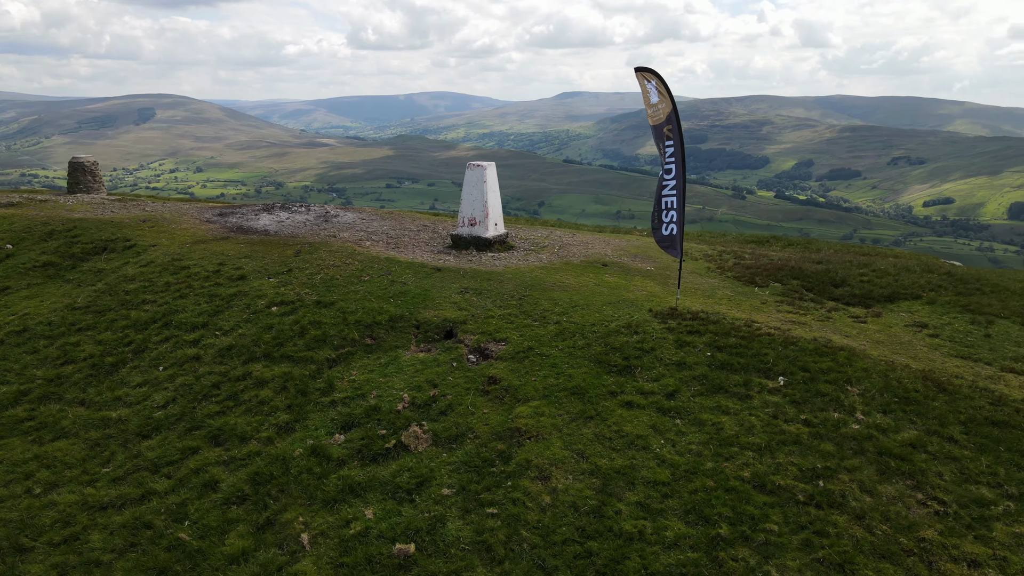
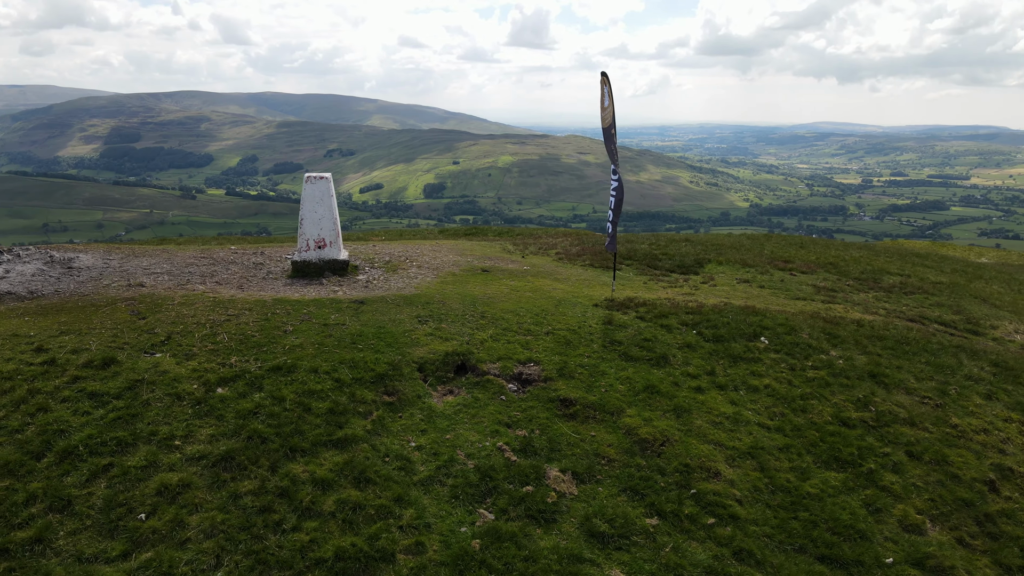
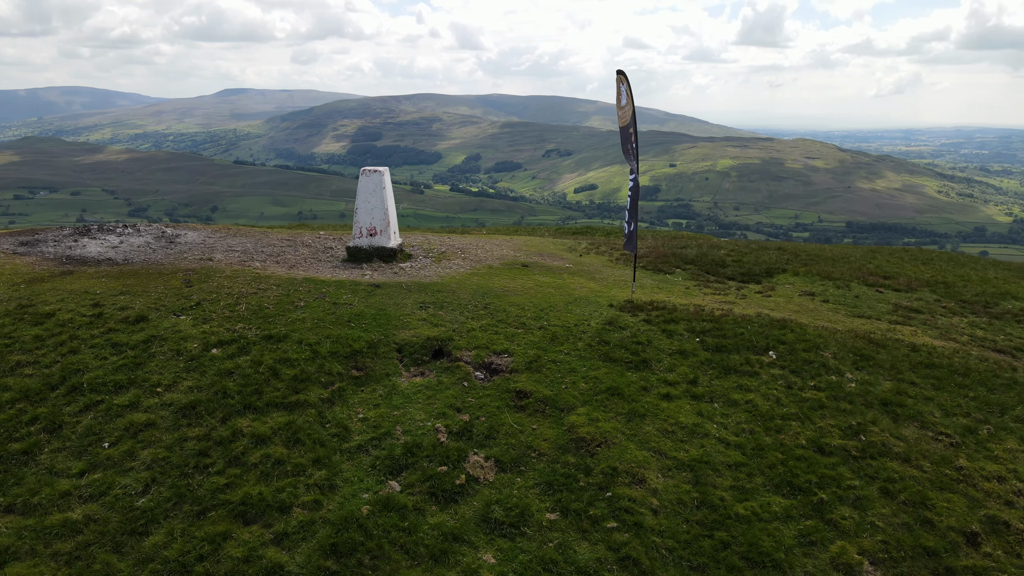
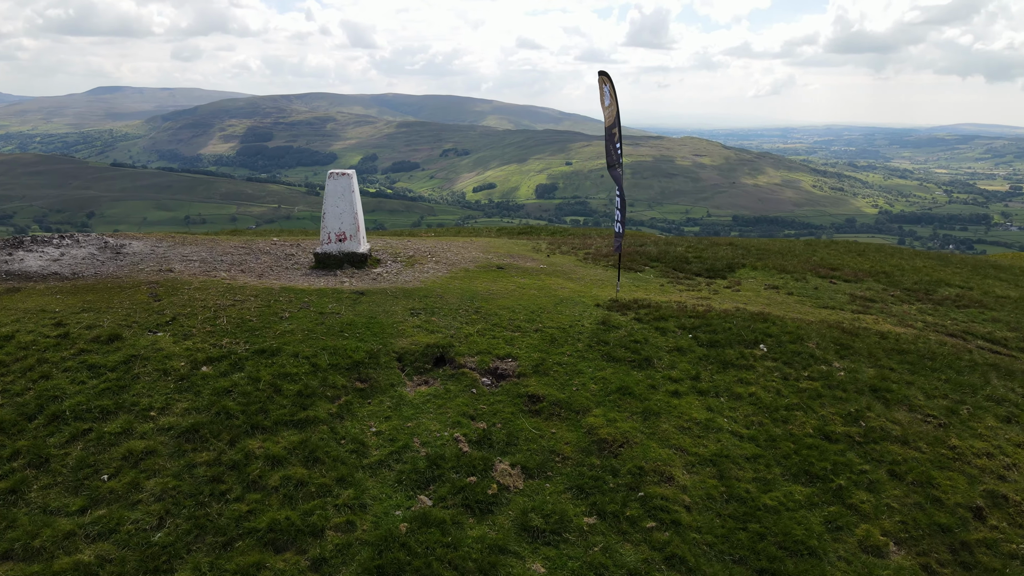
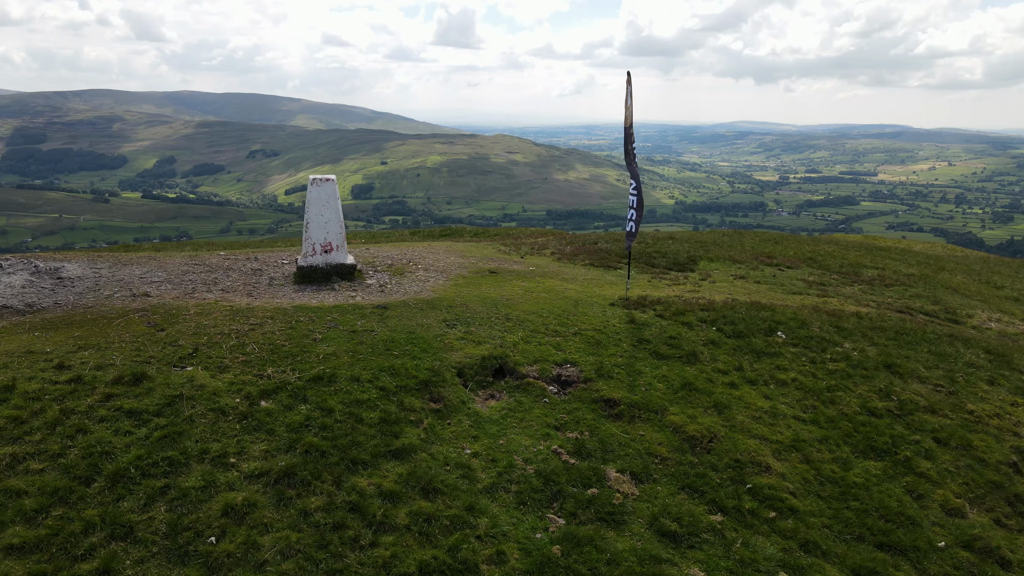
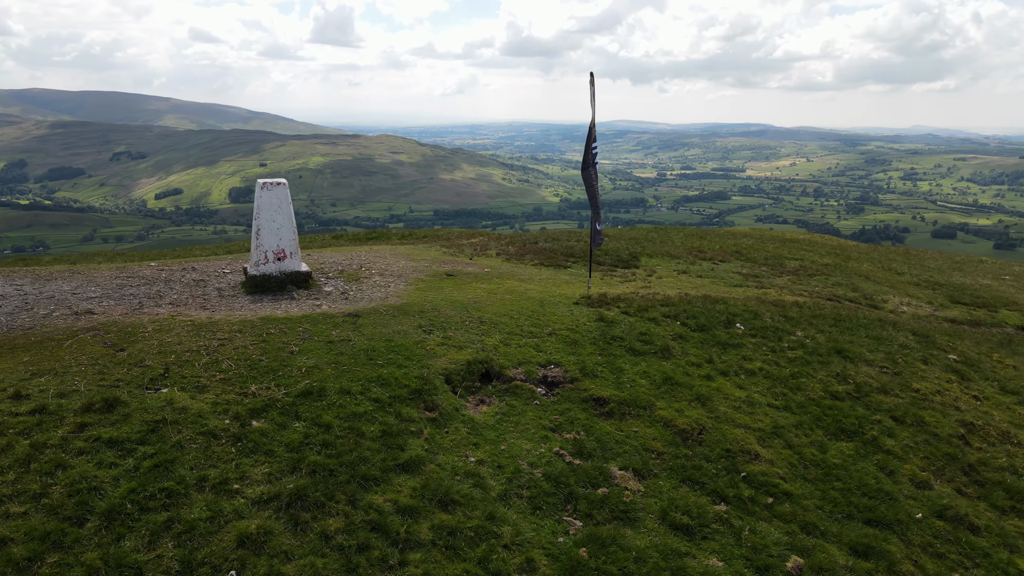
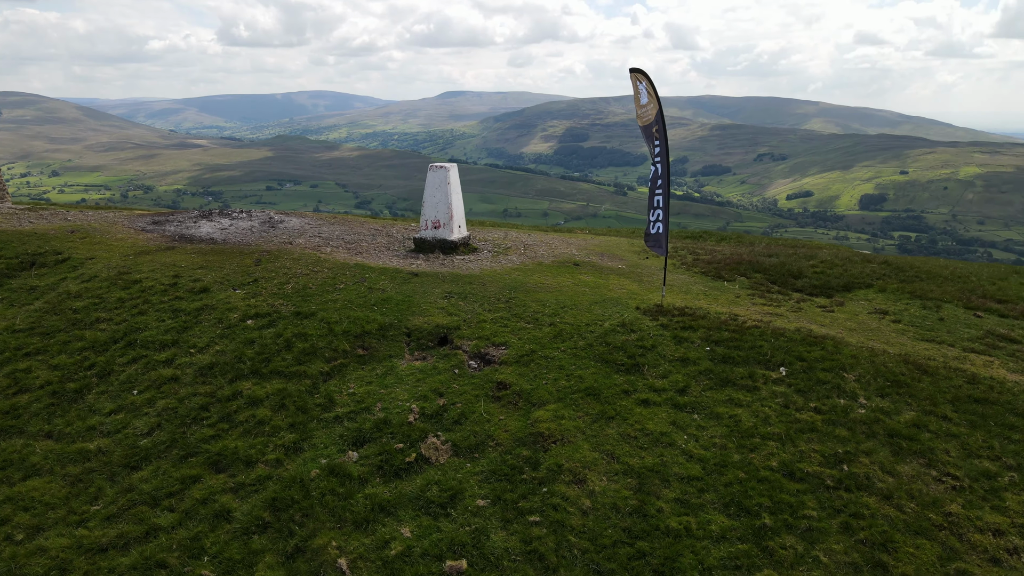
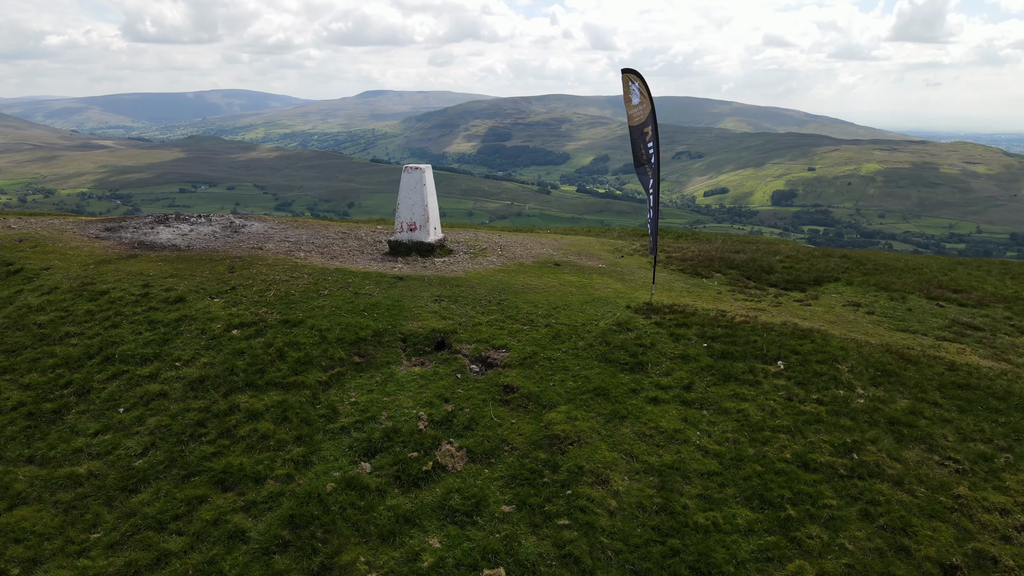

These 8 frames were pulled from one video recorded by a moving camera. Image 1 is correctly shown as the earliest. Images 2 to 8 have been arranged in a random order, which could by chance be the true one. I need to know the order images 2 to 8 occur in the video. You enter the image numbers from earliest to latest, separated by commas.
7, 8, 3, 4, 2, 5, 6
